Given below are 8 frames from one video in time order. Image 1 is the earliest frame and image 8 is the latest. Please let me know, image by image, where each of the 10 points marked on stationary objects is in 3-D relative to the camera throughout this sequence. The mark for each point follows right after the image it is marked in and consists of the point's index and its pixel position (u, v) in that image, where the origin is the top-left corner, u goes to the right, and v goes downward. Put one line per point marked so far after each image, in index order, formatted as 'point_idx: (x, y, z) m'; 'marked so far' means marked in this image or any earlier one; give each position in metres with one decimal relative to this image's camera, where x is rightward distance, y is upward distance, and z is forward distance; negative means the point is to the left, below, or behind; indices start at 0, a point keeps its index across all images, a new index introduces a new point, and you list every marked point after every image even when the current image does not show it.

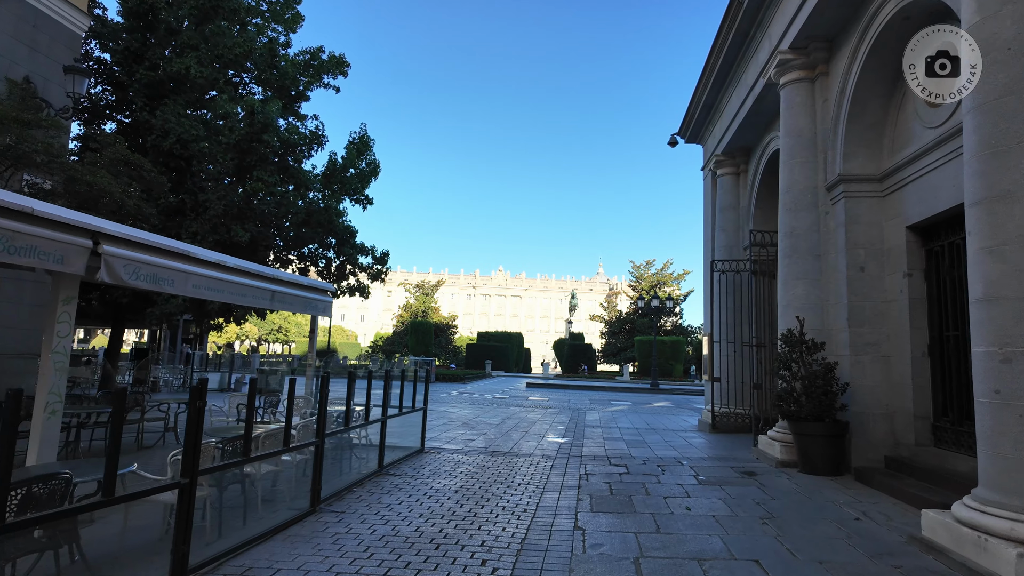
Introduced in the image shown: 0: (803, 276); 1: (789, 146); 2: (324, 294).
0: (+3.6, +0.1, +7.8) m
1: (+3.6, +1.8, +8.2) m
2: (-2.6, -0.1, +8.6) m
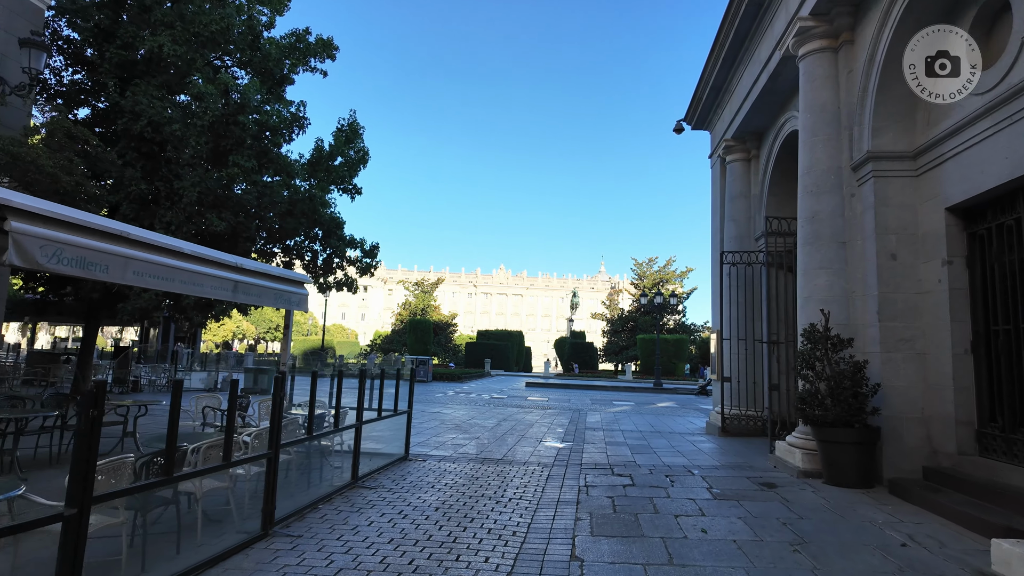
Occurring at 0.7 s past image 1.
0: (+3.5, +0.2, +7.0) m
1: (+3.5, +1.9, +7.5) m
2: (-2.7, 0.0, +7.8) m
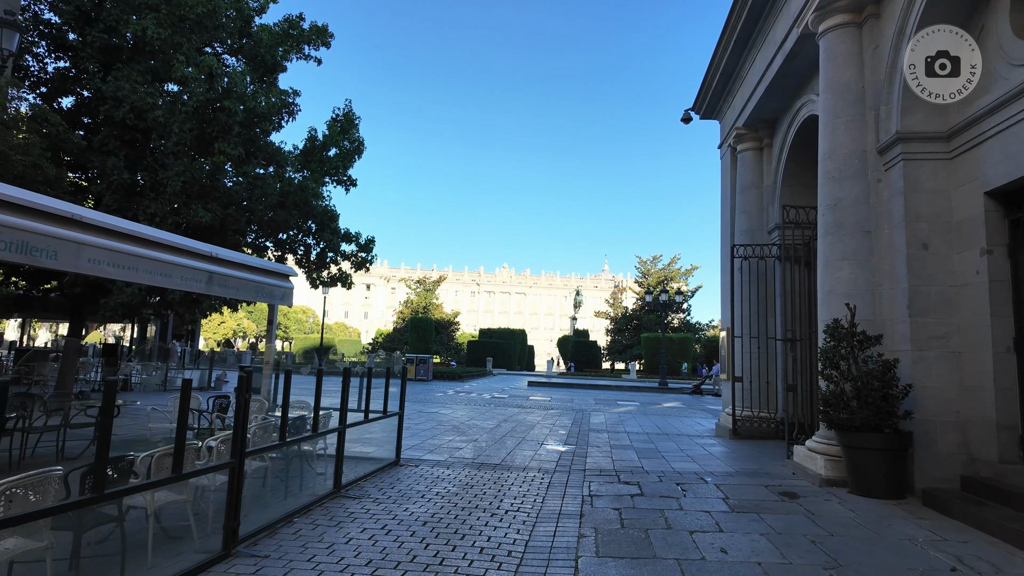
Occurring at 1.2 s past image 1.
0: (+3.5, +0.3, +6.5) m
1: (+3.5, +2.0, +6.9) m
2: (-2.7, +0.1, +7.4) m
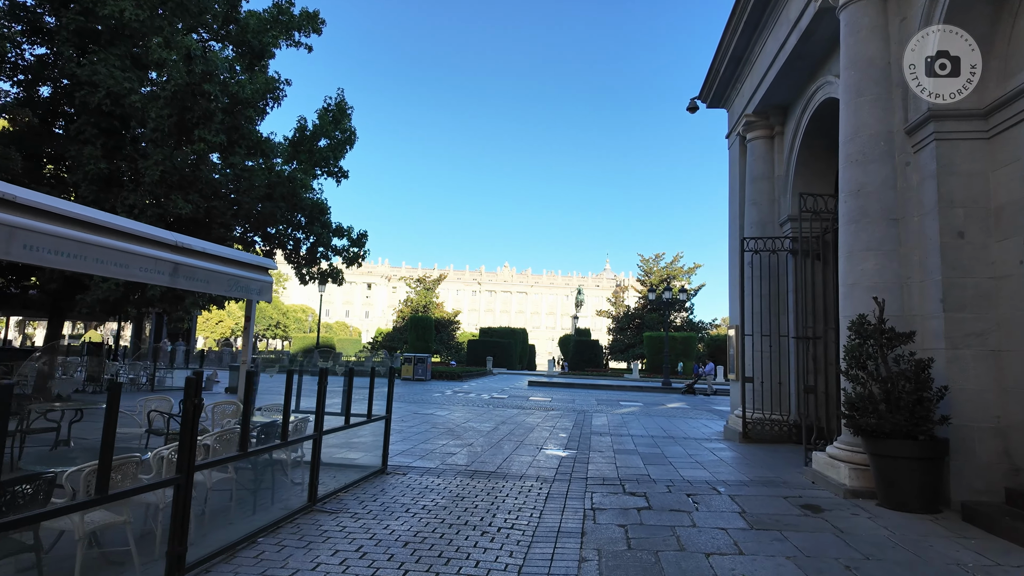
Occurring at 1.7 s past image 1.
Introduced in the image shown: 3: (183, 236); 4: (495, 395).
0: (+3.4, +0.4, +6.0) m
1: (+3.4, +2.1, +6.4) m
2: (-2.8, +0.2, +6.8) m
3: (-2.9, +0.5, +5.6) m
4: (-0.5, -3.3, +19.4) m
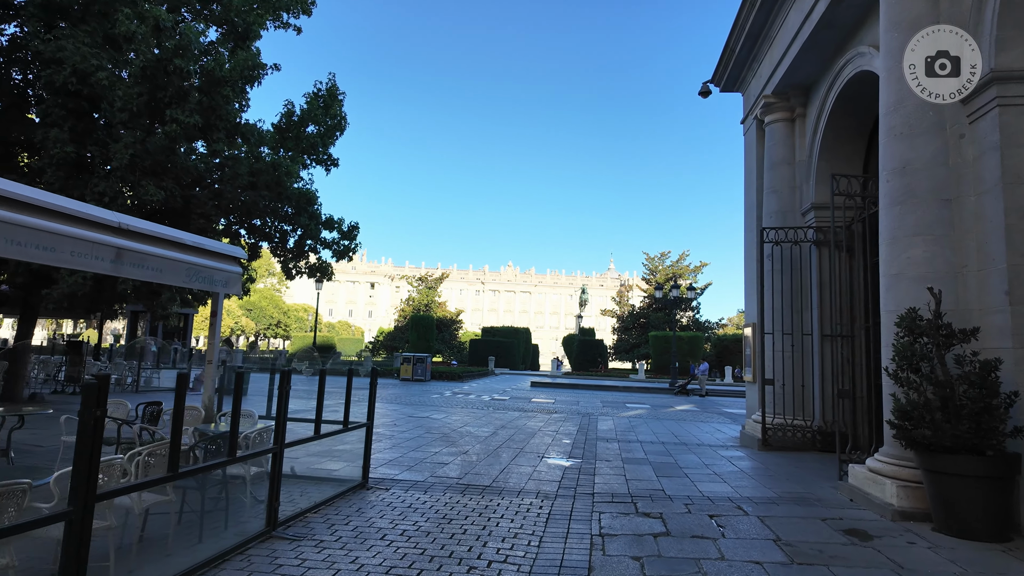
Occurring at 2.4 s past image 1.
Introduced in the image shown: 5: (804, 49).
0: (+3.4, +0.5, +5.2) m
1: (+3.4, +2.2, +5.6) m
2: (-2.8, +0.3, +6.1) m
3: (-2.9, +0.5, +4.8) m
4: (-0.5, -3.2, +18.7) m
5: (+3.8, +3.1, +8.2) m
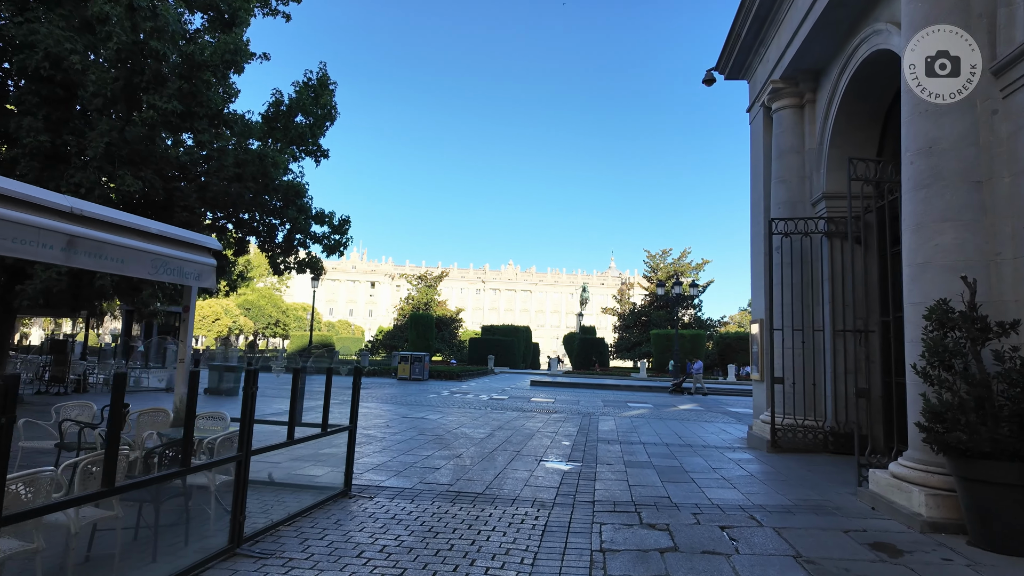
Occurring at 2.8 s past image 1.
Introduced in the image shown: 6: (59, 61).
0: (+3.3, +0.5, +4.8) m
1: (+3.4, +2.2, +5.2) m
2: (-2.8, +0.3, +5.7) m
3: (-3.0, +0.6, +4.4) m
4: (-0.5, -3.1, +18.3) m
5: (+3.7, +3.2, +7.8) m
6: (-5.9, +3.0, +8.2) m
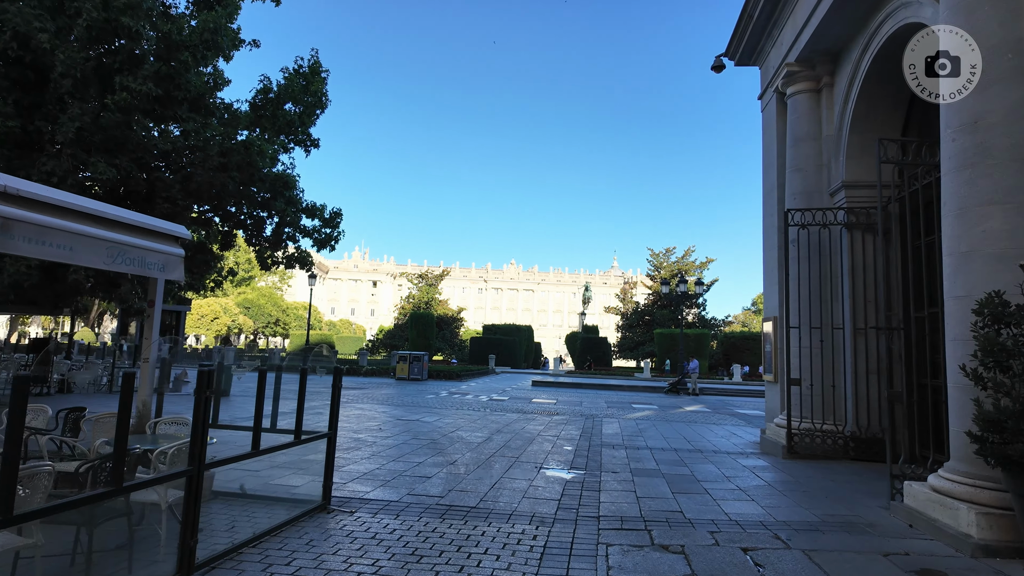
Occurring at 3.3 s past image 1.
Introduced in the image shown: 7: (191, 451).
0: (+3.3, +0.6, +4.3) m
1: (+3.3, +2.3, +4.7) m
2: (-2.9, +0.4, +5.2) m
3: (-3.0, +0.7, +3.9) m
4: (-0.5, -3.0, +17.8) m
5: (+3.7, +3.2, +7.3) m
6: (-5.9, +3.0, +7.7) m
7: (-1.8, -1.0, +3.8) m
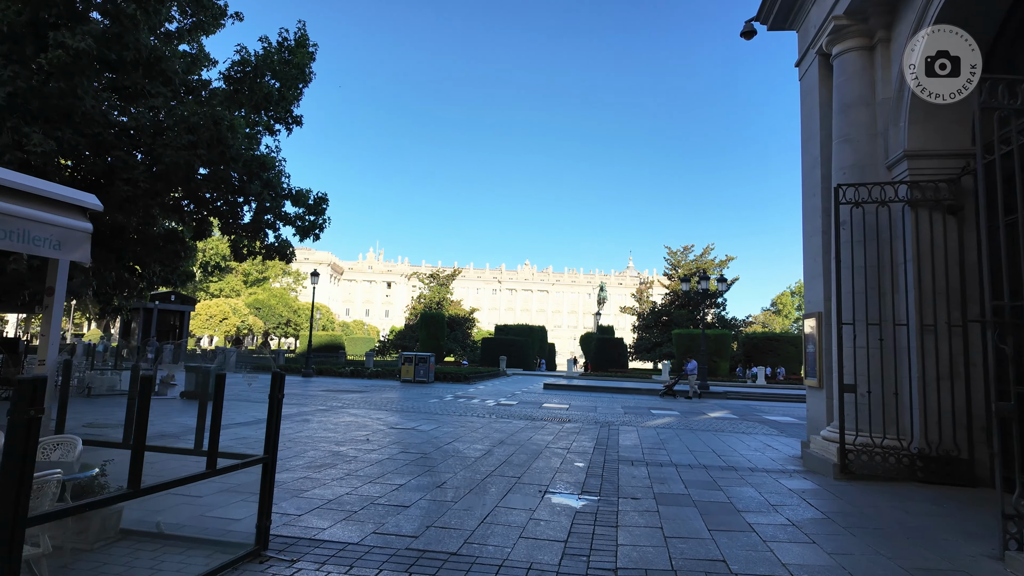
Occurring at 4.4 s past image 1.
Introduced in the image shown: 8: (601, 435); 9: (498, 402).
0: (+3.2, +0.7, +3.0) m
1: (+3.3, +2.4, +3.5) m
2: (-2.9, +0.5, +4.1) m
3: (-3.1, +0.8, +2.9) m
4: (-0.2, -3.0, +16.6) m
5: (+3.7, +3.4, +6.0) m
6: (-5.9, +3.1, +6.7) m
7: (-1.9, -0.8, +2.7) m
8: (+1.4, -2.3, +9.9) m
9: (-0.3, -2.9, +16.3) m
